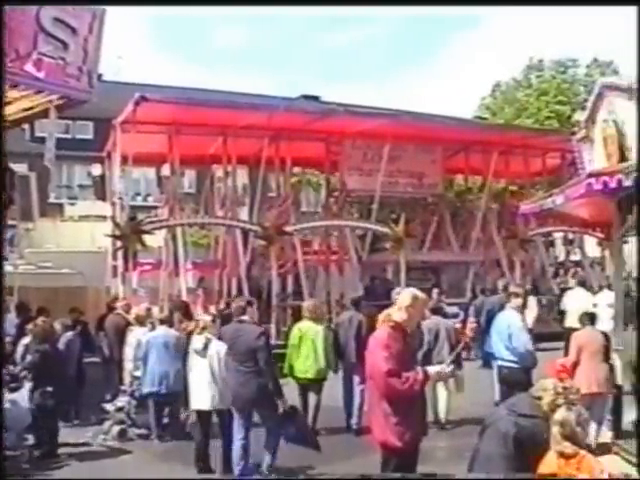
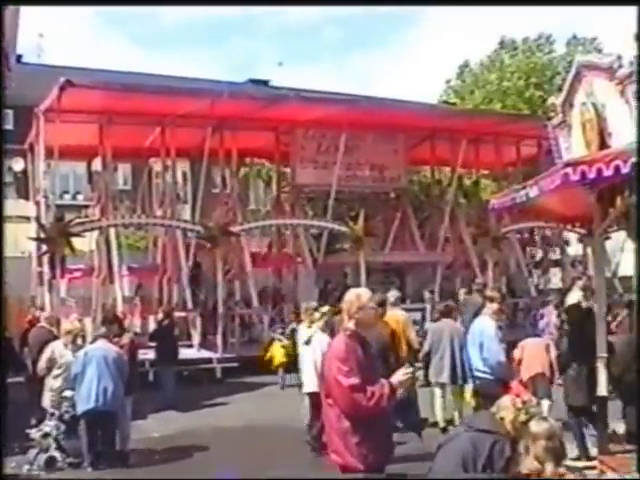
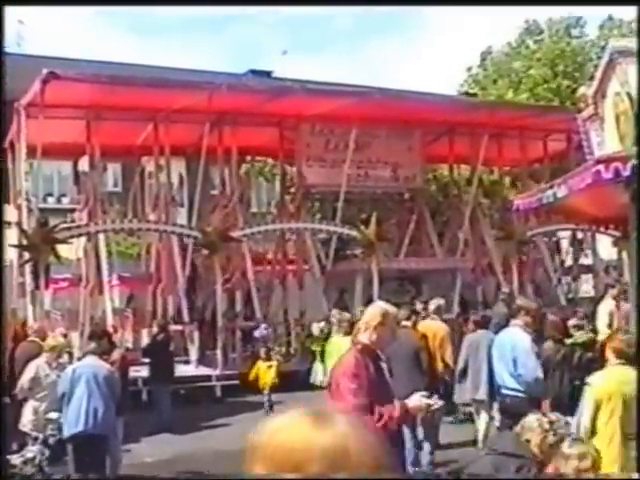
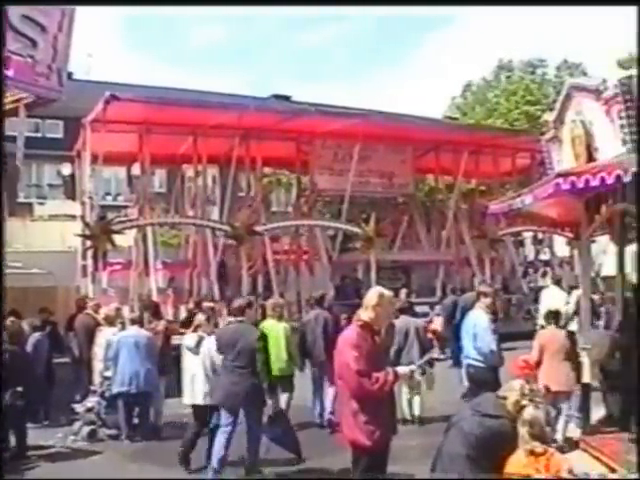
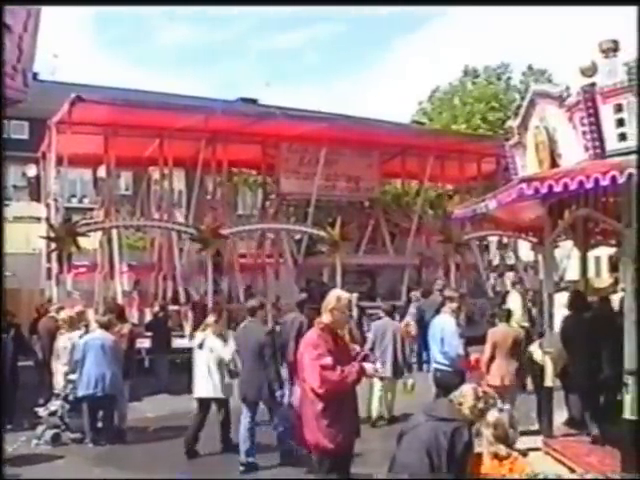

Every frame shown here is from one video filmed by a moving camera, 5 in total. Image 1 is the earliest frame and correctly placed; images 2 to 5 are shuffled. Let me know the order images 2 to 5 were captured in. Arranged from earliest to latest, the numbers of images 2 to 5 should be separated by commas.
4, 5, 2, 3
